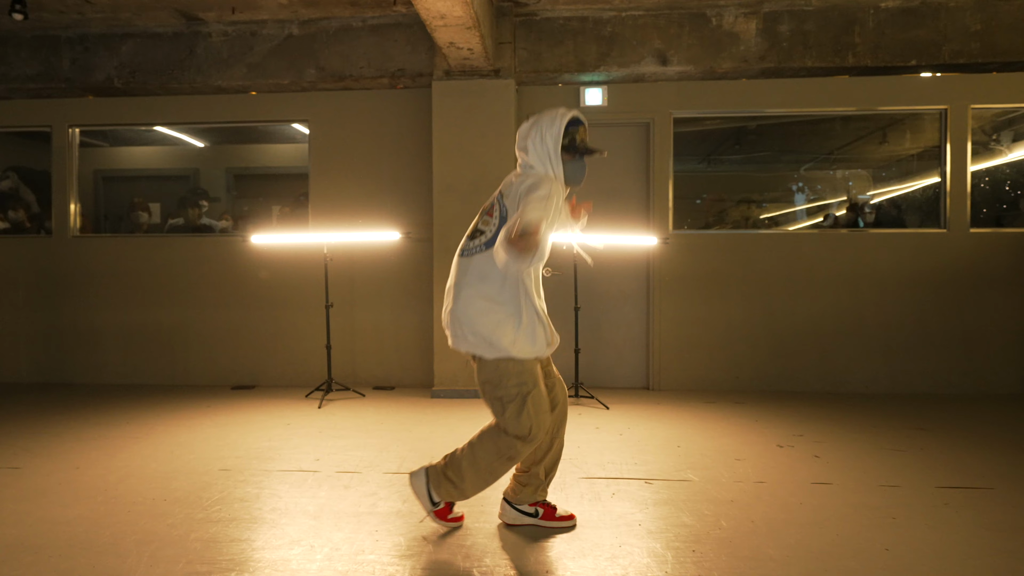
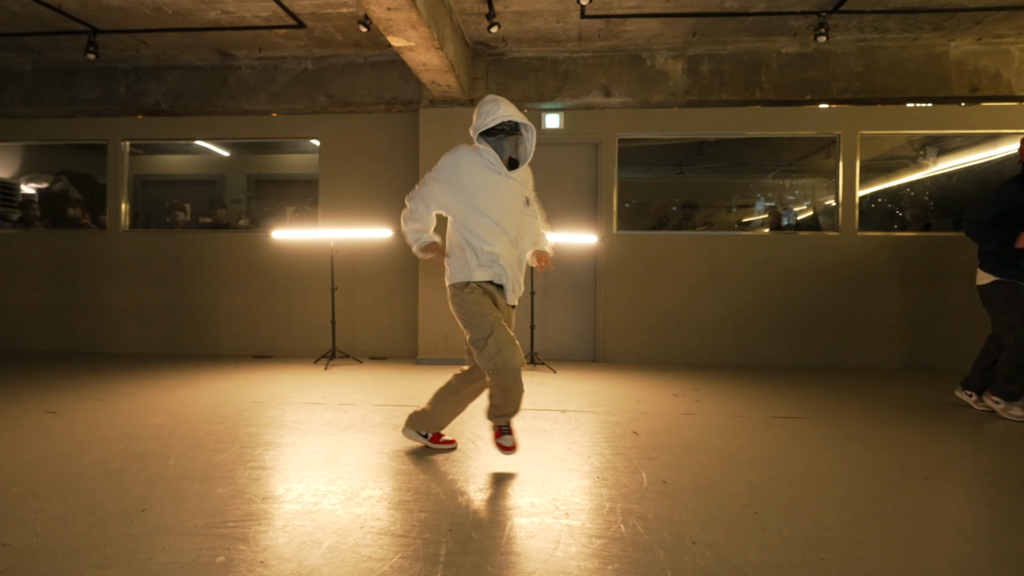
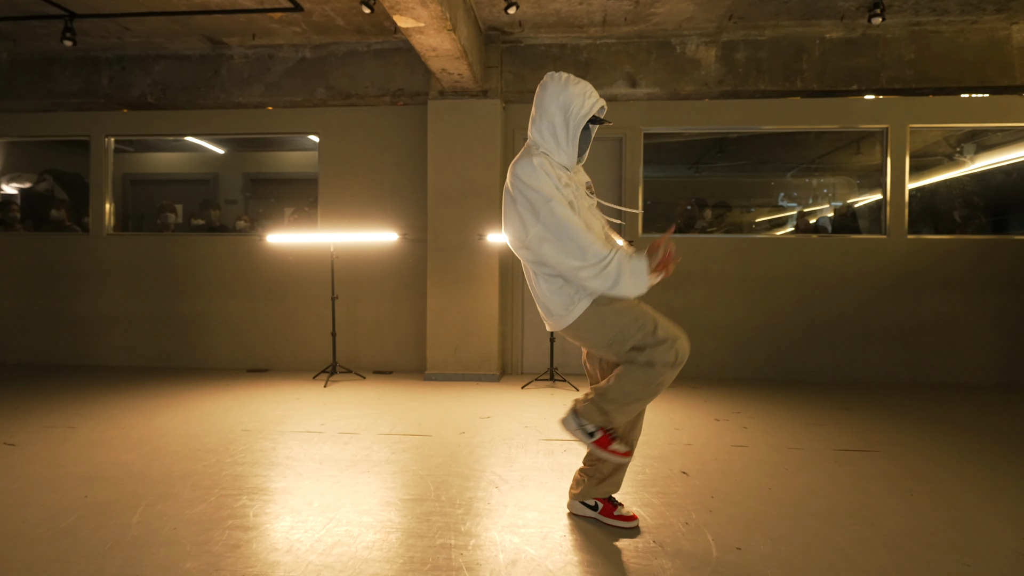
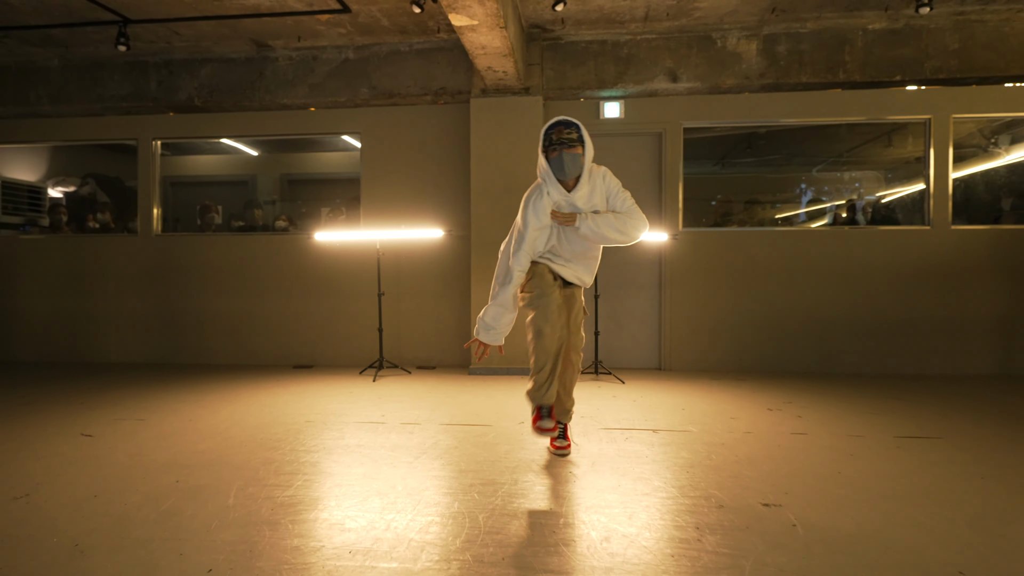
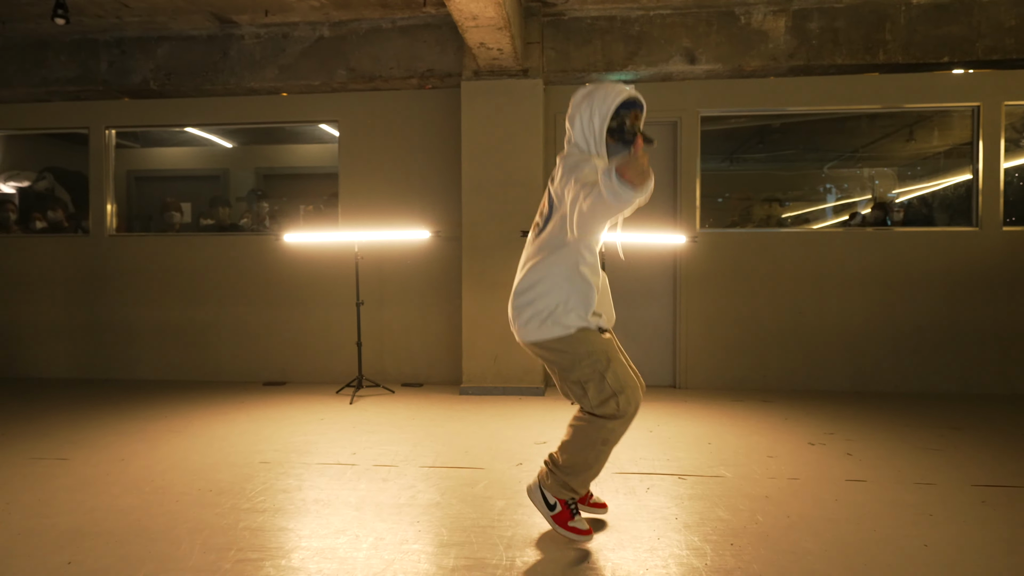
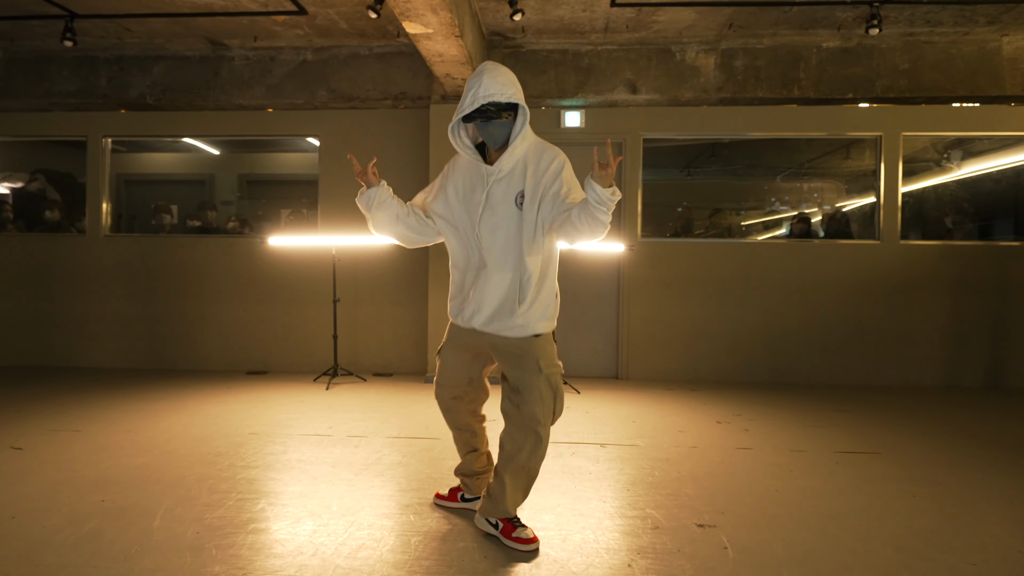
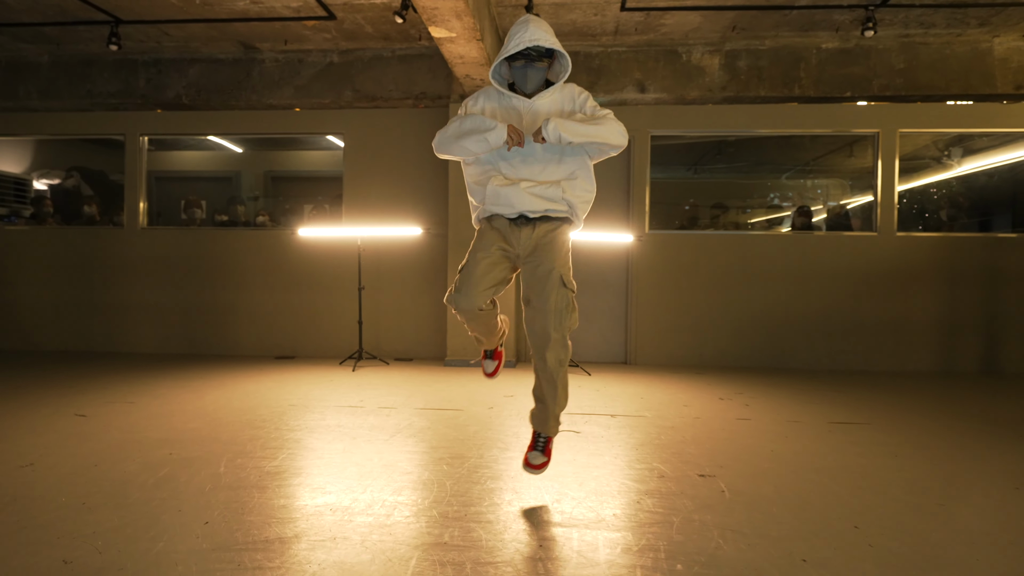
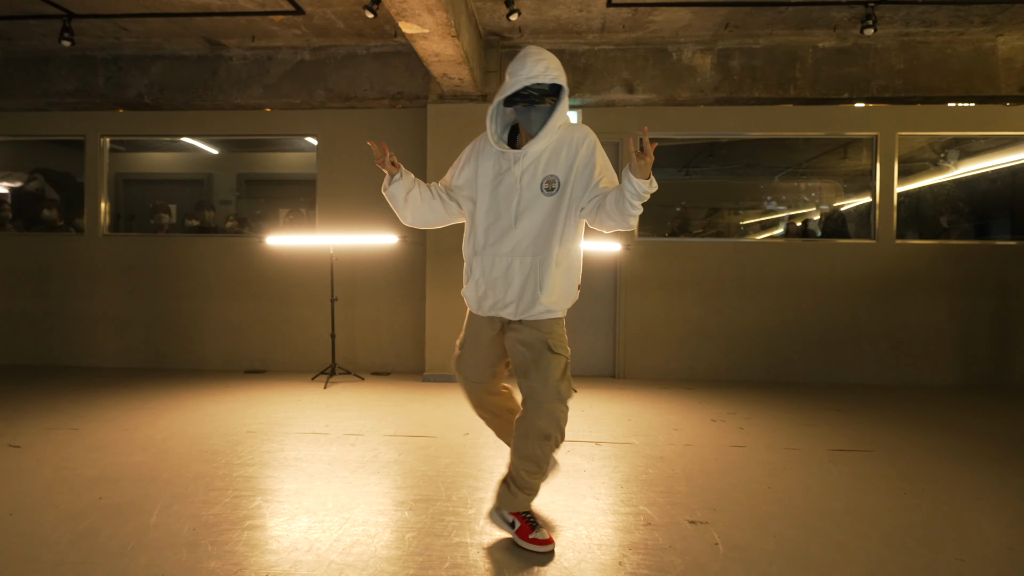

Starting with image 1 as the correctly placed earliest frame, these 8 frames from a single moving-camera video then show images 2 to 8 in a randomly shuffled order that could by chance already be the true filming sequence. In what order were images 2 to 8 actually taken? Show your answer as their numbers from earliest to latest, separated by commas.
5, 4, 7, 6, 8, 2, 3
